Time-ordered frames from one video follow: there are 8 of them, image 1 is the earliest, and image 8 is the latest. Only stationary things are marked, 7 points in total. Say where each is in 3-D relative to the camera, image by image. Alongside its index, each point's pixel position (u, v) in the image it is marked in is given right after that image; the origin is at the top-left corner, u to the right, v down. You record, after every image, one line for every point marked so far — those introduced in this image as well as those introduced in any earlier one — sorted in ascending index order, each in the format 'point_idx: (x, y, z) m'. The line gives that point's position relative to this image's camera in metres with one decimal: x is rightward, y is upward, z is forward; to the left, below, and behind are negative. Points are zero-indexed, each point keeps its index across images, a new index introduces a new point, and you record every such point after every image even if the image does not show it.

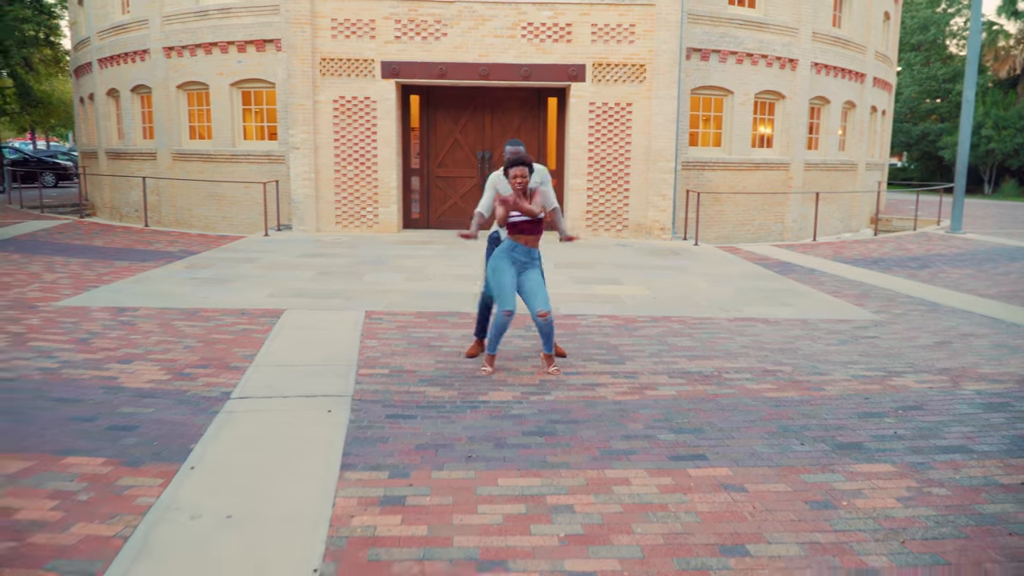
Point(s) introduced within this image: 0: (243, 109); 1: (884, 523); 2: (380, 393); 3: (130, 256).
0: (-5.7, +3.8, +18.3) m
1: (+1.6, -1.0, +3.7) m
2: (-0.9, -0.7, +5.7) m
3: (-5.8, +0.5, +13.1) m
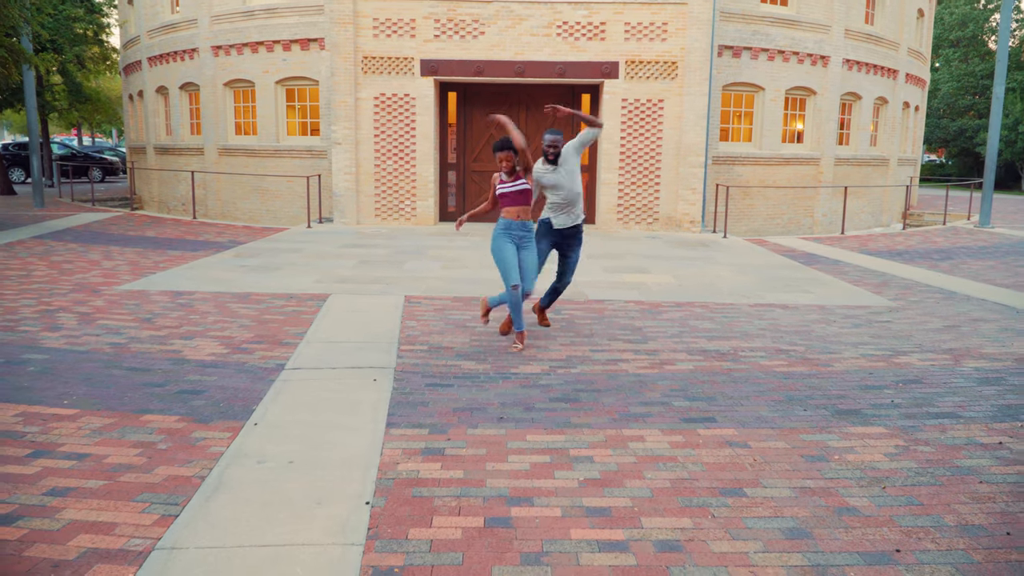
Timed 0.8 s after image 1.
0: (-4.9, +4.0, +19.0) m
1: (+1.7, -0.9, +4.1) m
2: (-0.7, -0.6, +6.3) m
3: (-5.3, +0.7, +13.8) m
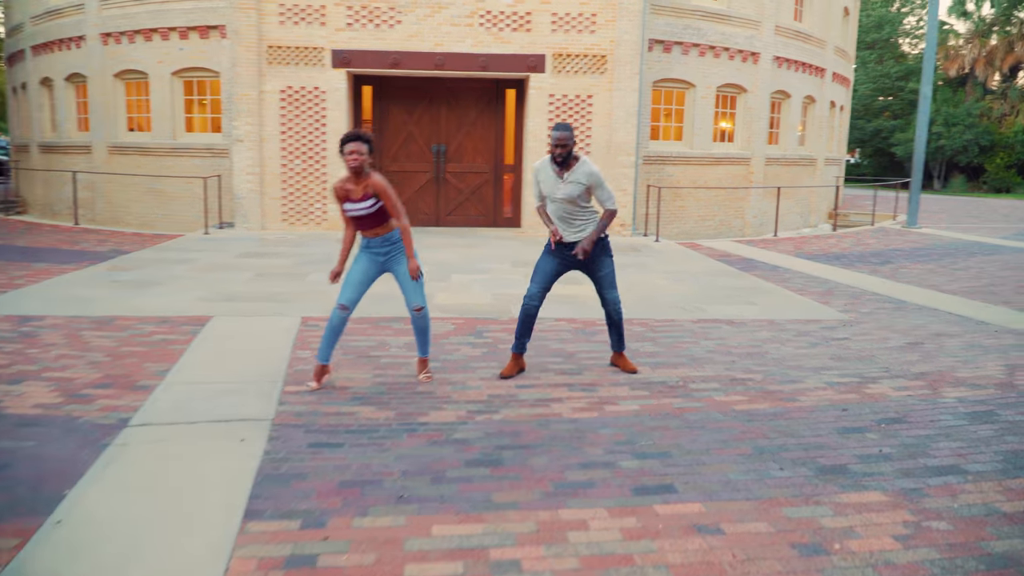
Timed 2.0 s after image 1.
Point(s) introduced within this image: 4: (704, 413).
0: (-6.6, +3.8, +17.3) m
1: (+1.3, -1.0, +3.1) m
2: (-1.2, -0.7, +5.1) m
3: (-6.4, +0.4, +12.2) m
4: (+1.1, -0.7, +5.1) m
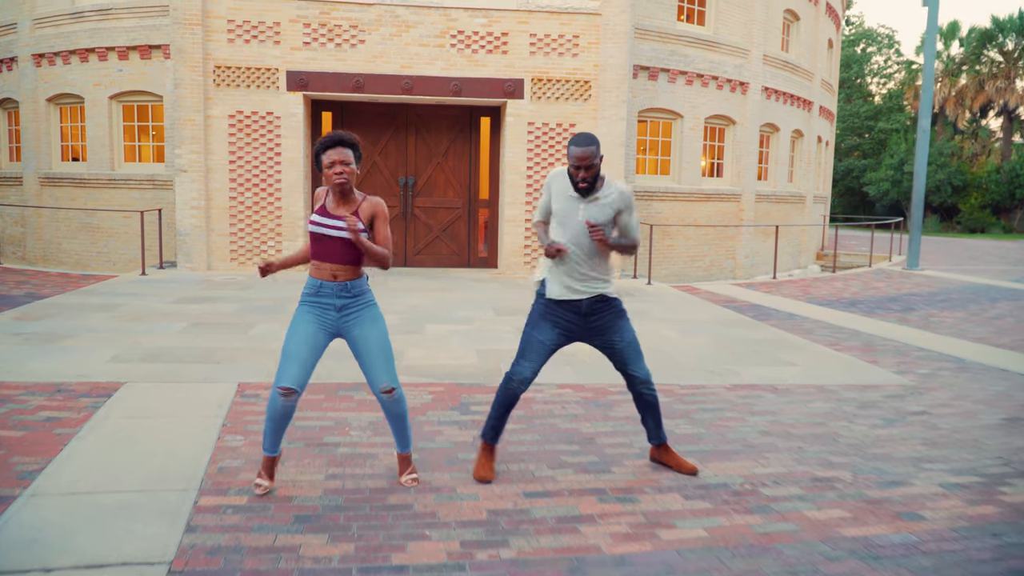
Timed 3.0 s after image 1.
0: (-7.0, +2.9, +15.6) m
1: (+1.5, -1.2, +1.6) m
2: (-1.1, -1.0, +3.4) m
3: (-6.7, -0.2, +10.3) m
4: (+1.2, -1.1, +3.6) m
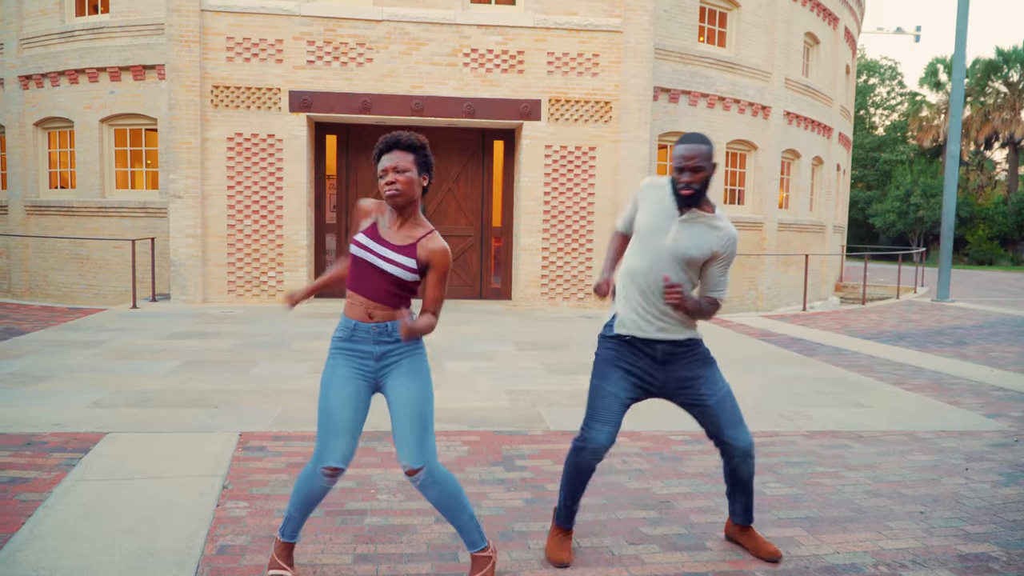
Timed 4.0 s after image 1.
0: (-6.8, +2.3, +14.8) m
1: (+1.8, -1.3, +0.7) m
2: (-0.8, -1.1, +2.5) m
3: (-6.4, -0.5, +9.4) m
4: (+1.5, -1.1, +2.7) m
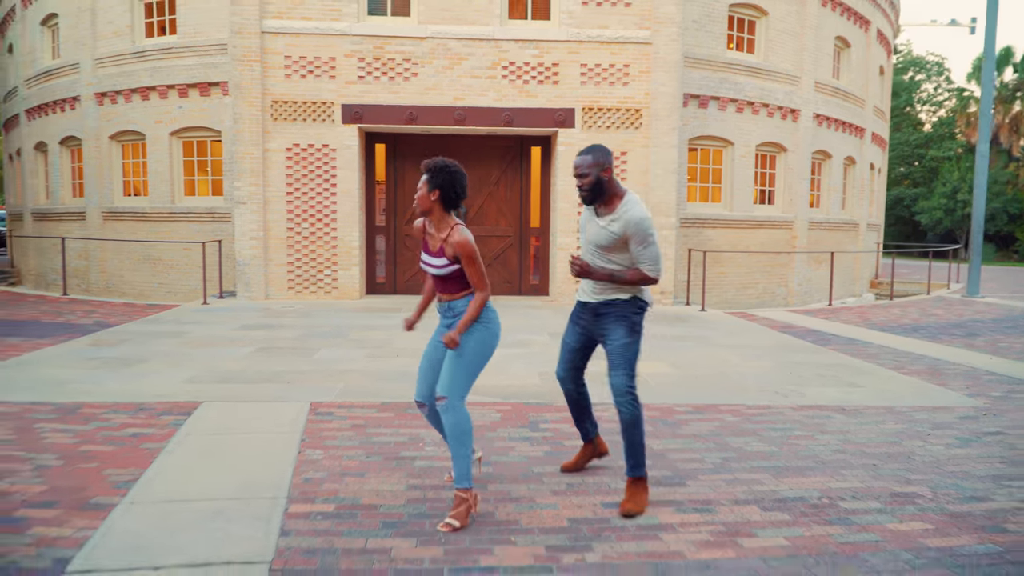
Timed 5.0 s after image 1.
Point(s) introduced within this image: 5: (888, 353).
0: (-6.1, +2.4, +16.1) m
1: (+1.7, -1.2, +1.6) m
2: (-0.8, -1.1, +3.5) m
3: (-6.0, -0.5, +10.7) m
4: (+1.6, -1.1, +3.6) m
5: (+4.2, -0.7, +9.7) m
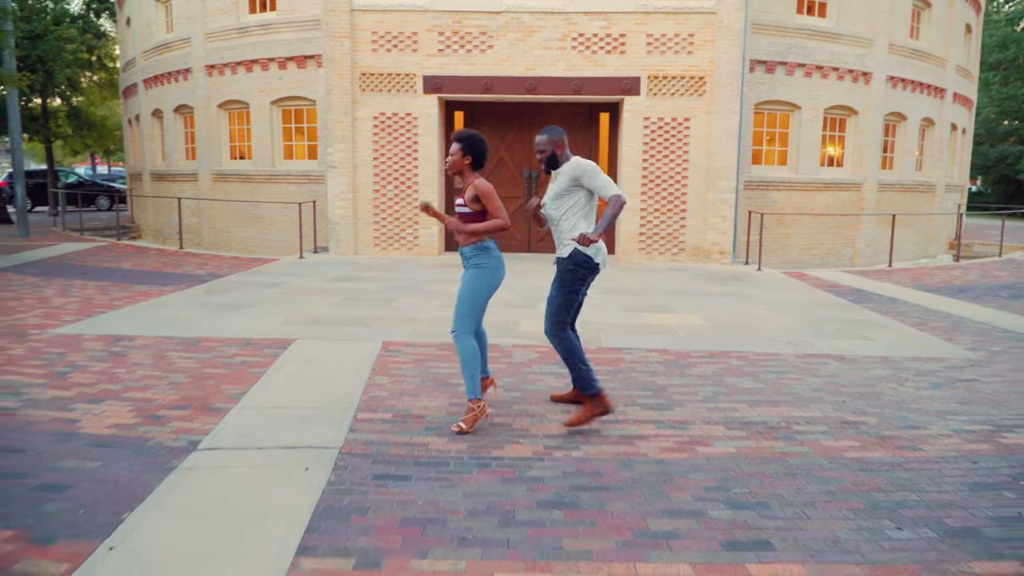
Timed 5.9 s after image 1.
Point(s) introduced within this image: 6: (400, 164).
0: (-4.7, +3.3, +17.7) m
1: (+1.6, -1.1, +2.6) m
2: (-0.8, -0.9, +4.8) m
3: (-5.1, +0.1, +12.5) m
4: (+1.6, -0.9, +4.6) m
5: (+4.9, -0.3, +10.4) m
6: (-2.0, +2.2, +15.5) m
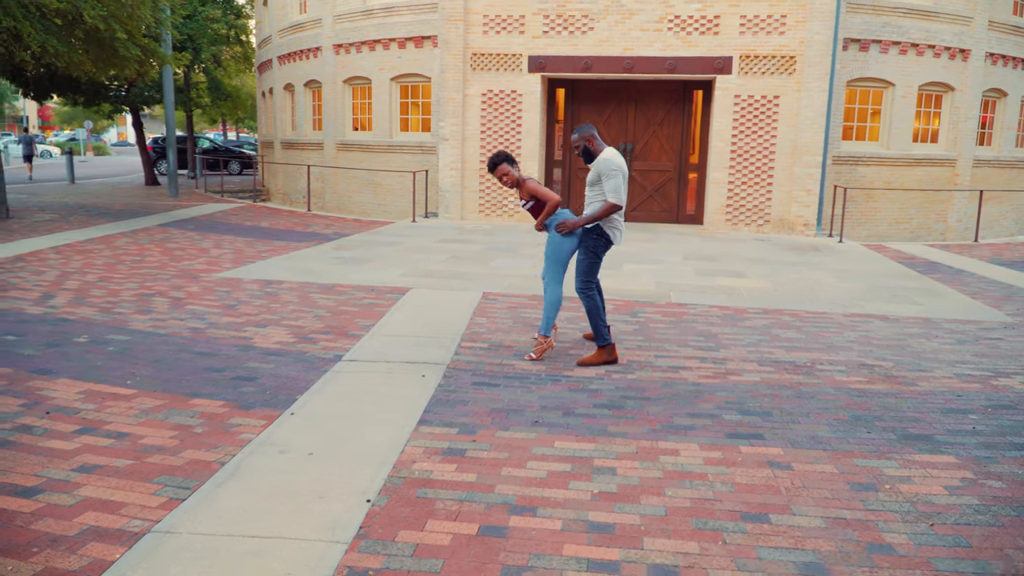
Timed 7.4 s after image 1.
0: (-2.5, +4.1, +19.3) m
1: (+1.8, -0.9, +3.7) m
2: (-0.3, -0.5, +6.2) m
3: (-3.7, +0.9, +14.3) m
4: (+2.0, -0.7, +5.7) m
5: (+6.0, +0.1, +11.0) m
6: (-0.1, +2.9, +16.8) m
